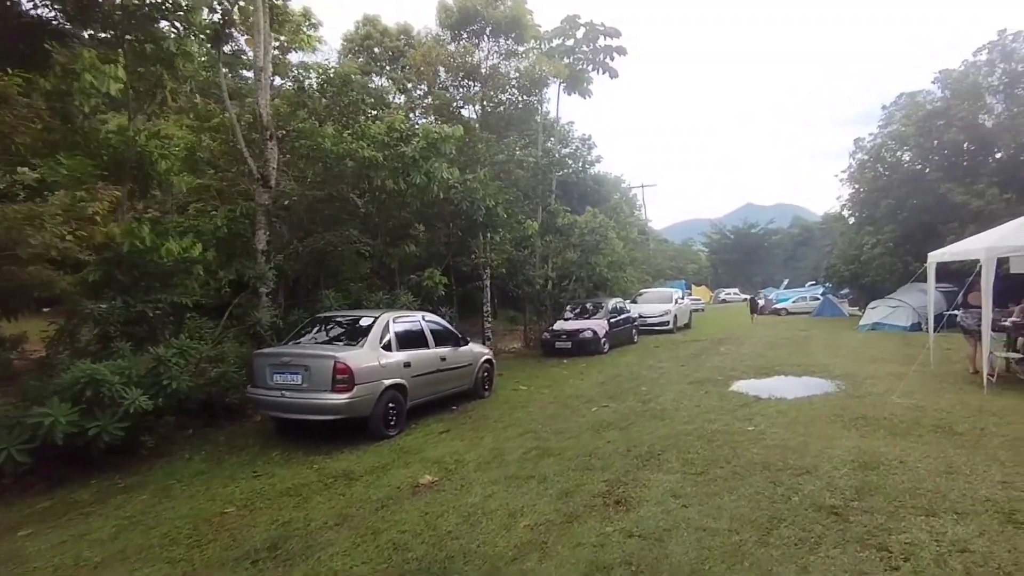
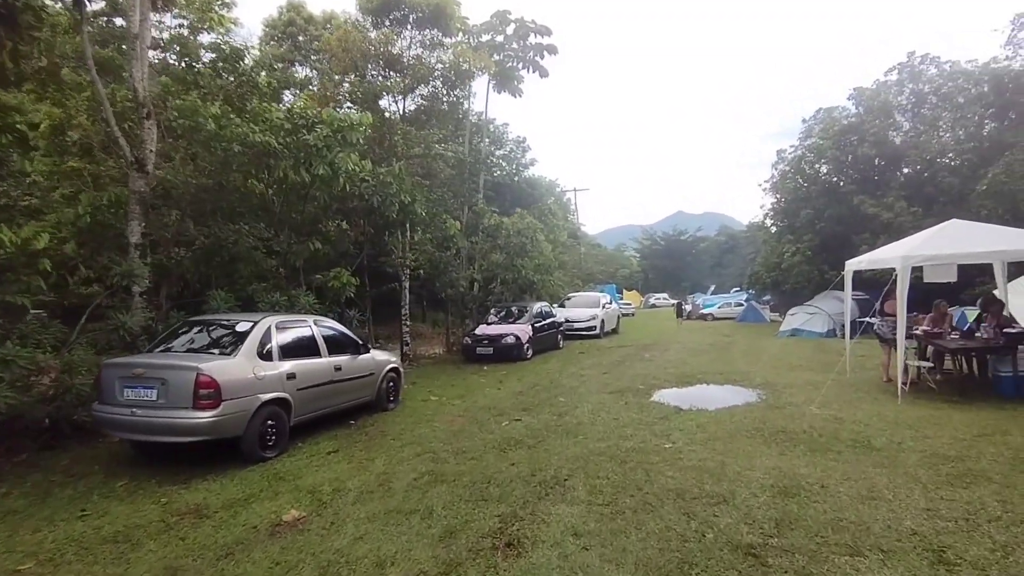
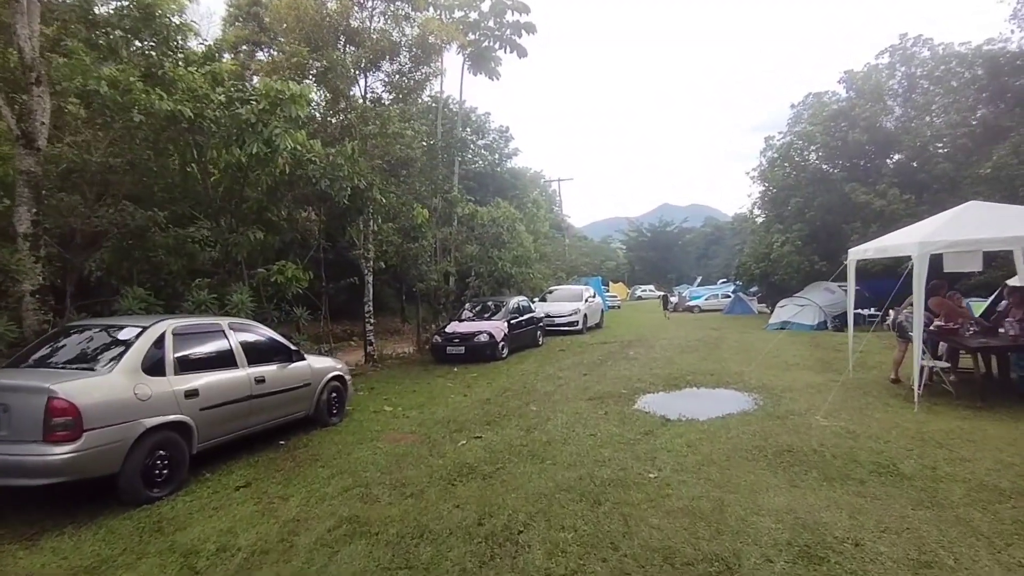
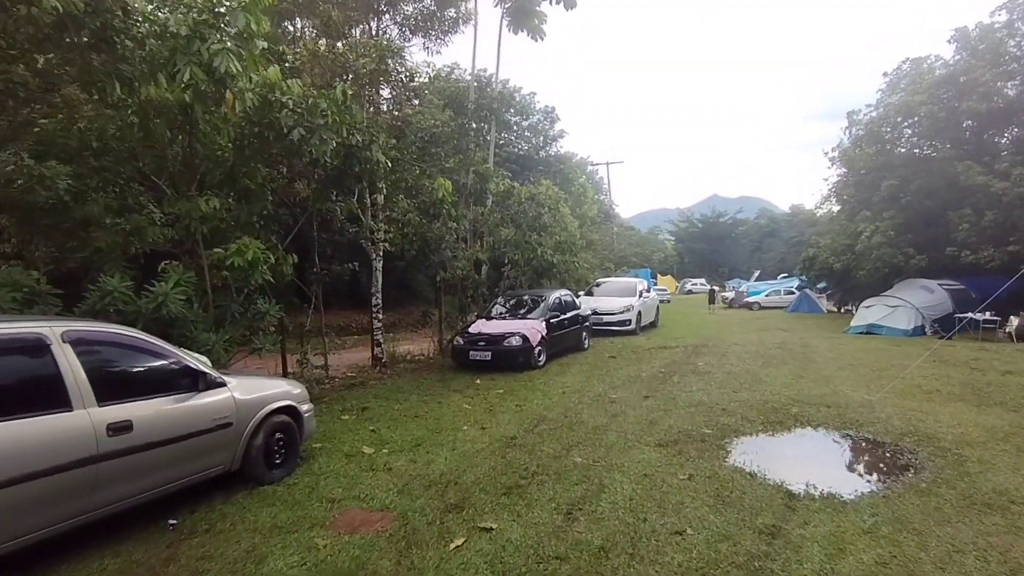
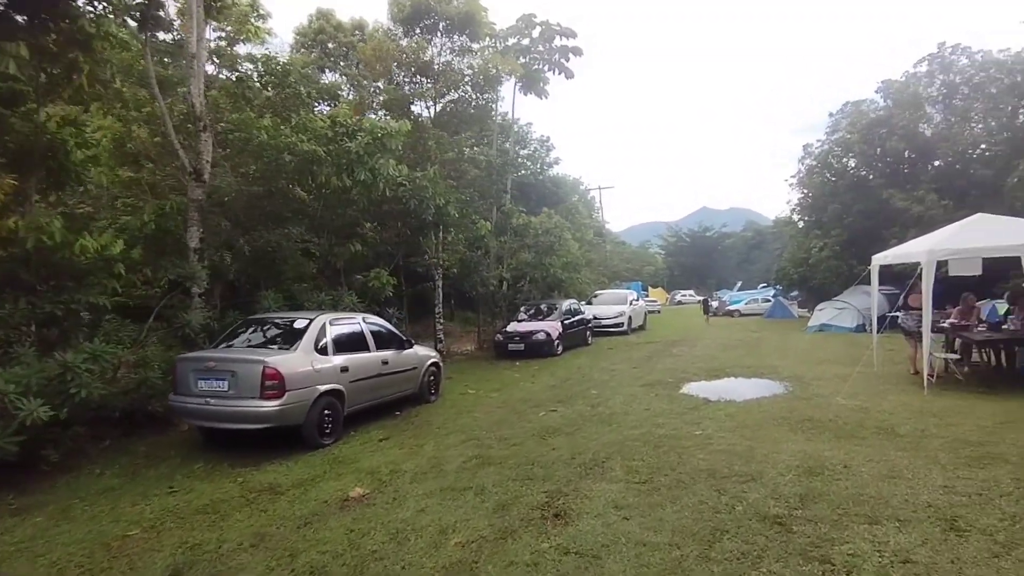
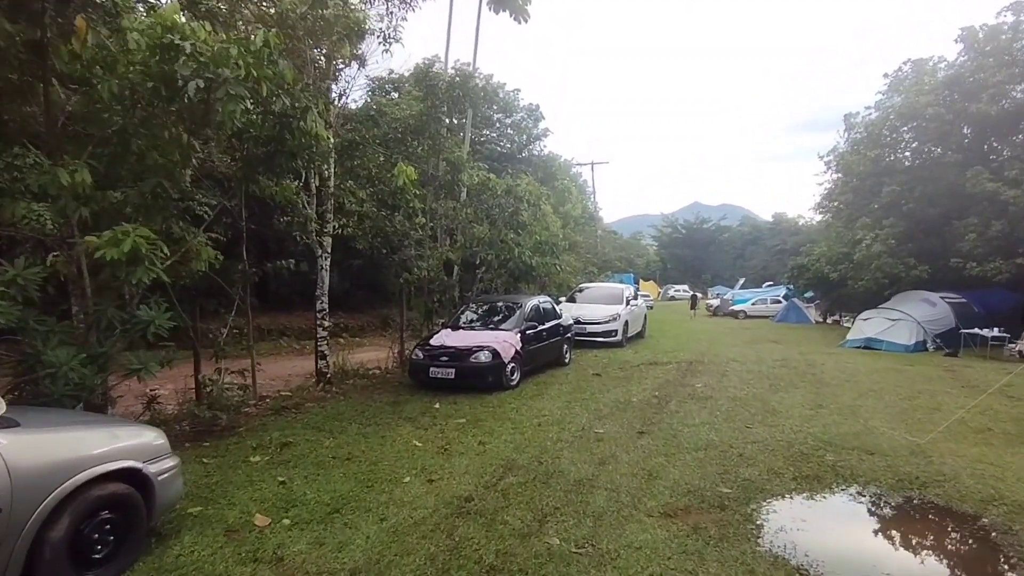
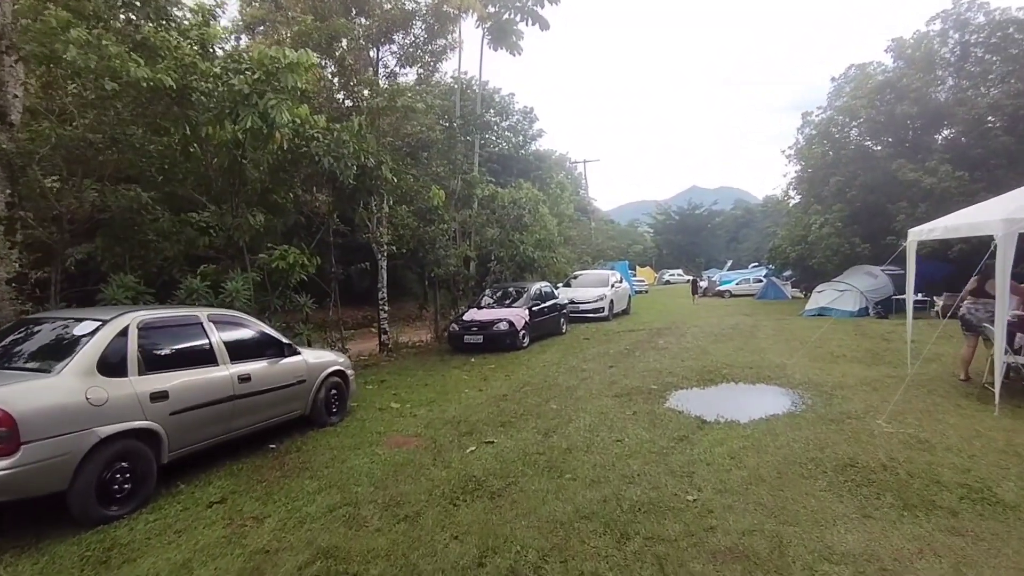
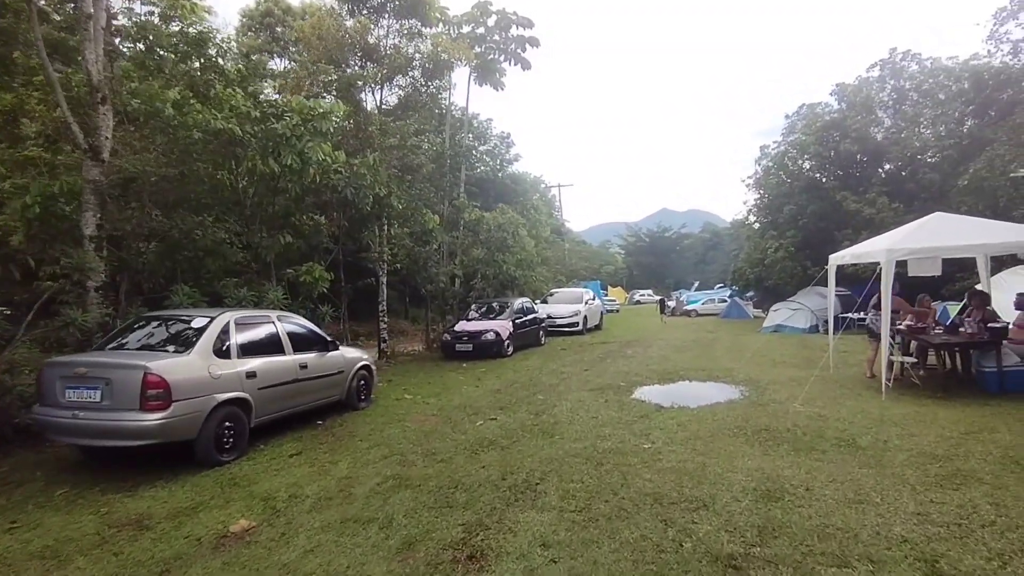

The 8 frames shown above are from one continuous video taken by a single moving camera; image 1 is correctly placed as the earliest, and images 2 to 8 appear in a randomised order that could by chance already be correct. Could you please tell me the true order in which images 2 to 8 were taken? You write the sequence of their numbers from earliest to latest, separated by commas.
5, 2, 8, 3, 7, 4, 6
